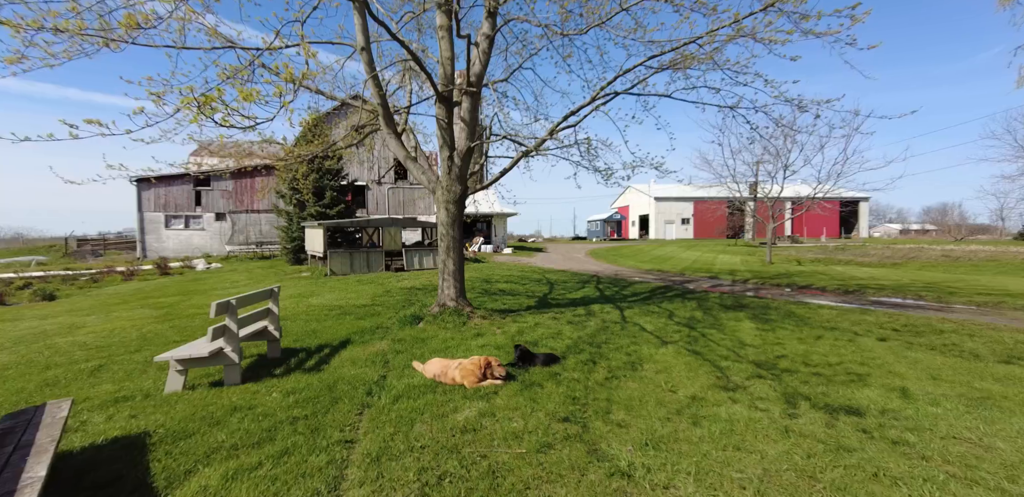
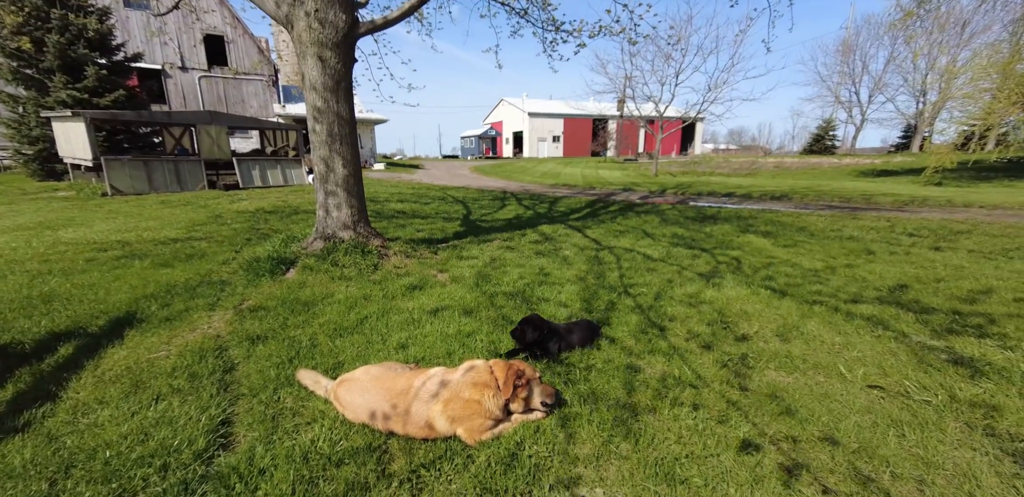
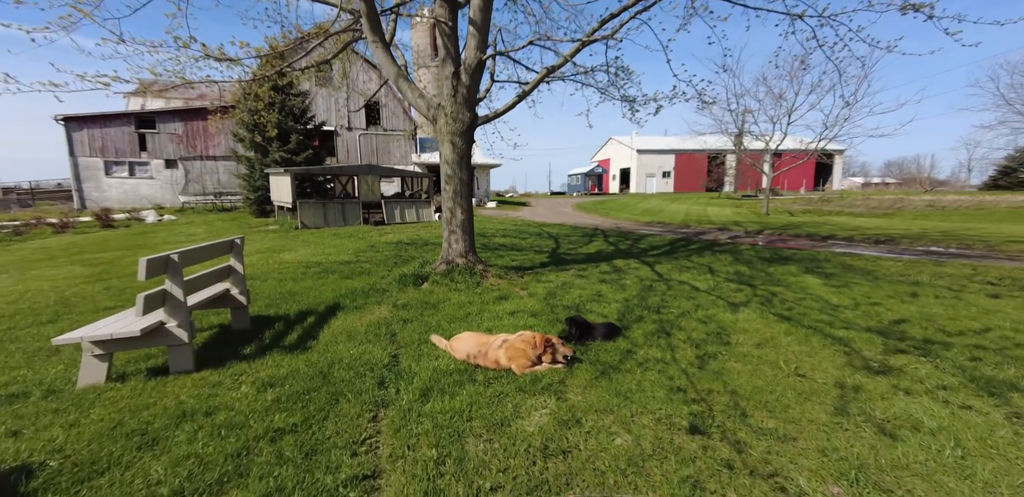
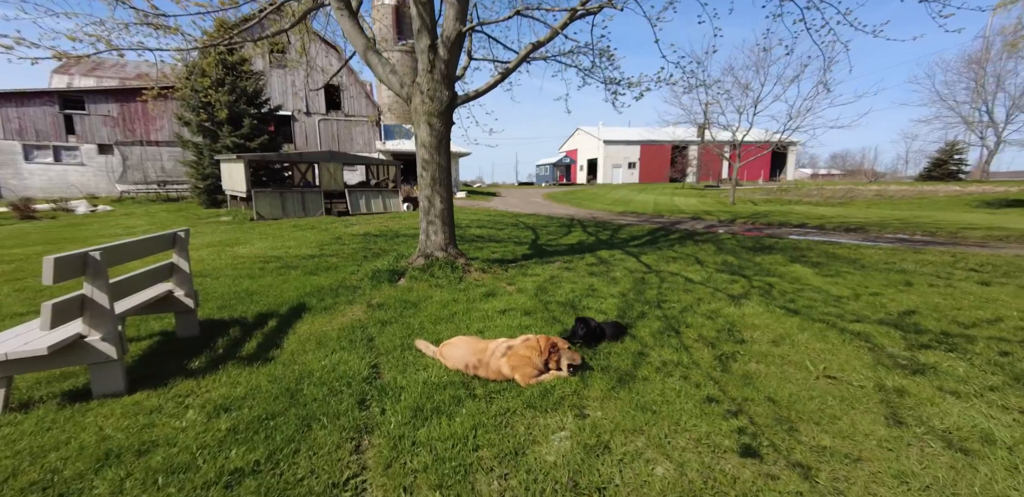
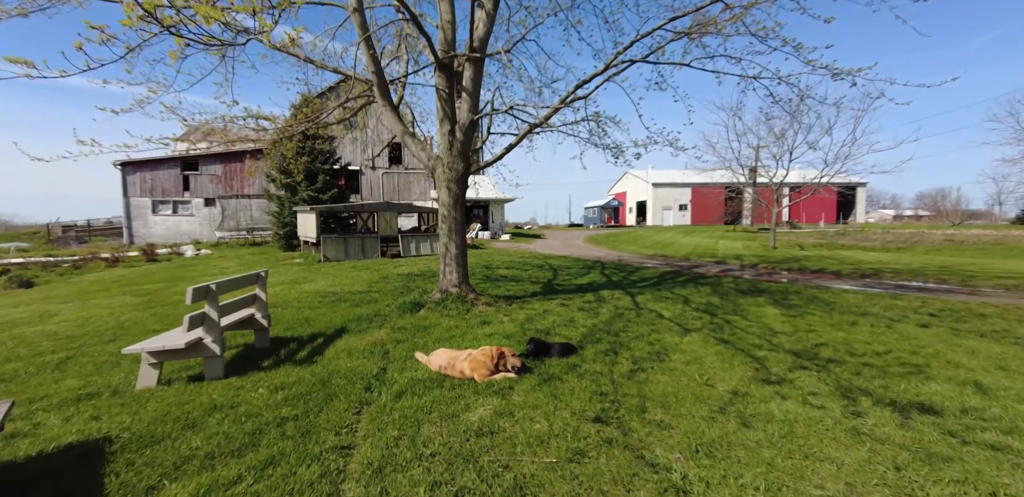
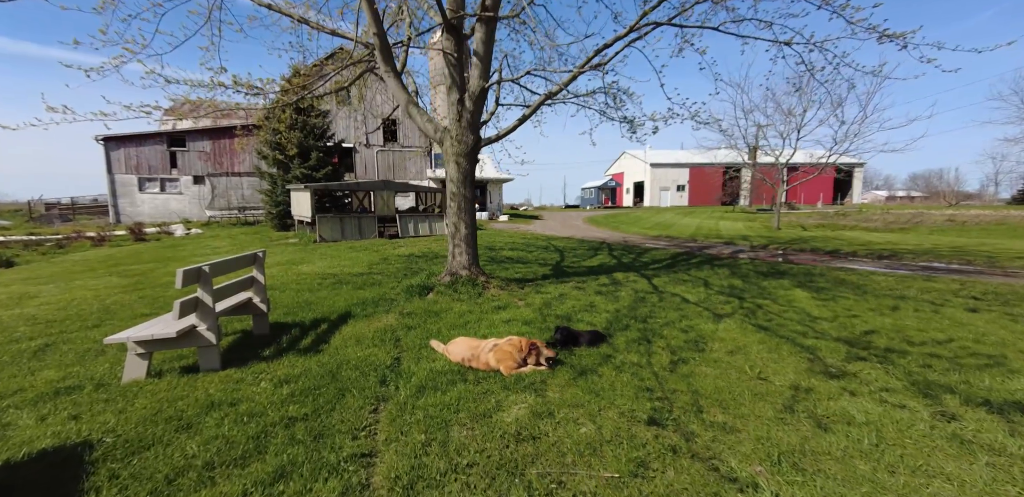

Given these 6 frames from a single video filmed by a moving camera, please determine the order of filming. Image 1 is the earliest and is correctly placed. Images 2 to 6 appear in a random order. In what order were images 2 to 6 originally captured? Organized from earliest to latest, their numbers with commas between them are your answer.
5, 6, 3, 4, 2
